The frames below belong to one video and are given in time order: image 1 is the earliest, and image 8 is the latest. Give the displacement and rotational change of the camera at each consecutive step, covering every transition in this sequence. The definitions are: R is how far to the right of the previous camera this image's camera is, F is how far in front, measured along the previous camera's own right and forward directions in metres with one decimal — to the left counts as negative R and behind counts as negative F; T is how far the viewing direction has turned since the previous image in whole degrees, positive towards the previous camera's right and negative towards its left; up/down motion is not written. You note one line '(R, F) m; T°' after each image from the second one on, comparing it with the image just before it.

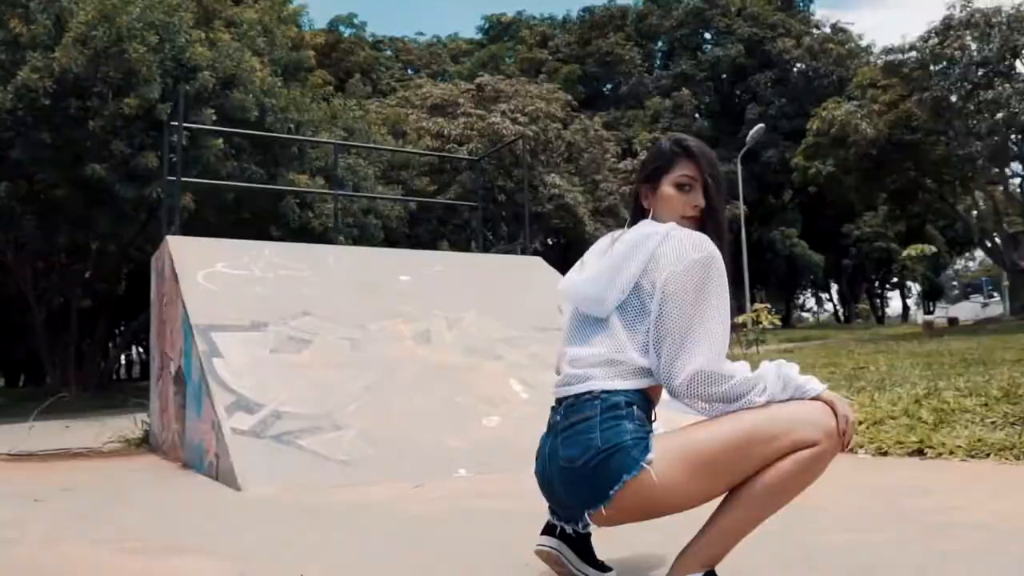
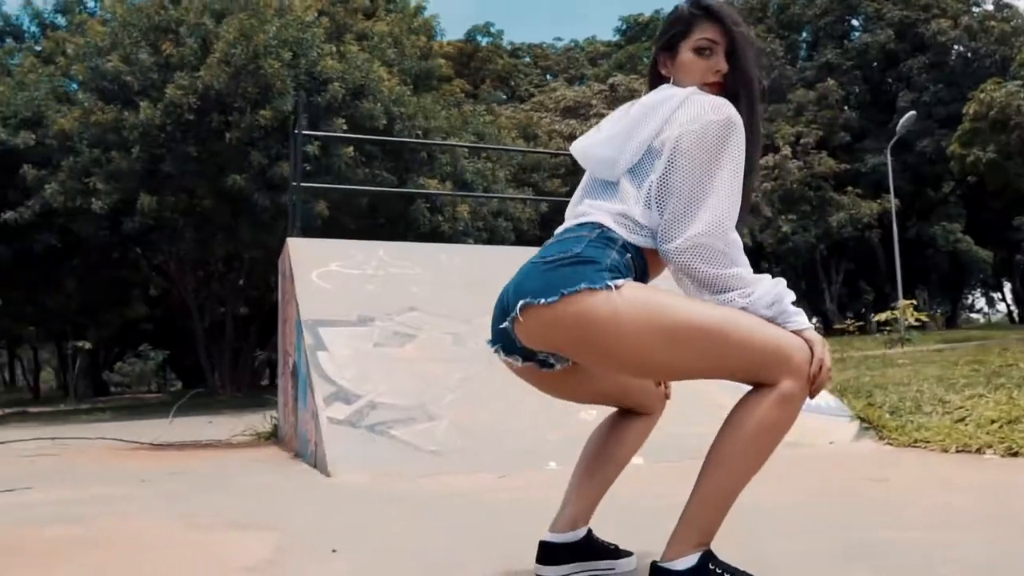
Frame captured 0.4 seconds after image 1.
(+0.3, +0.1) m; -10°
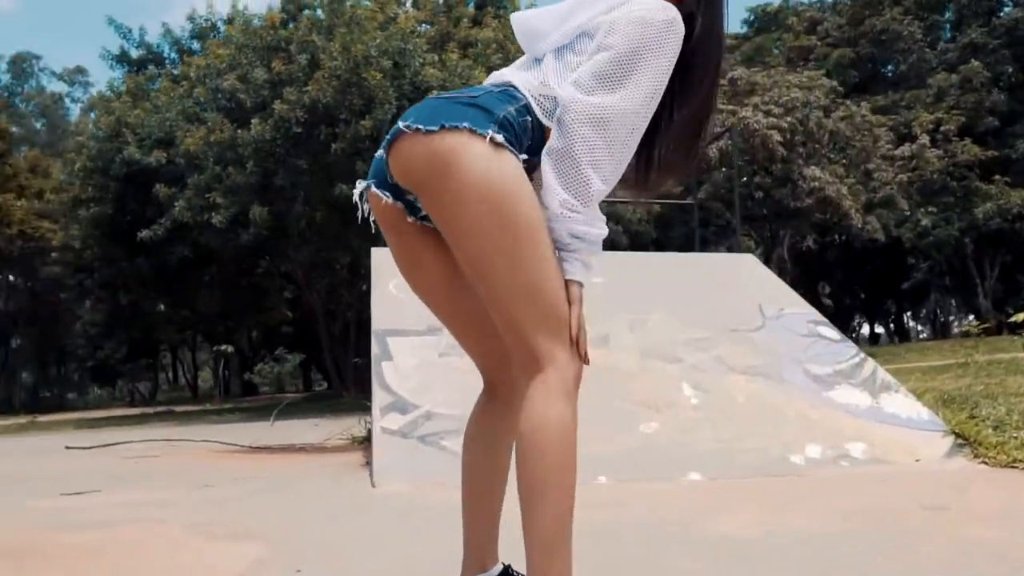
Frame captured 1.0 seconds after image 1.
(+0.5, +0.1) m; -9°
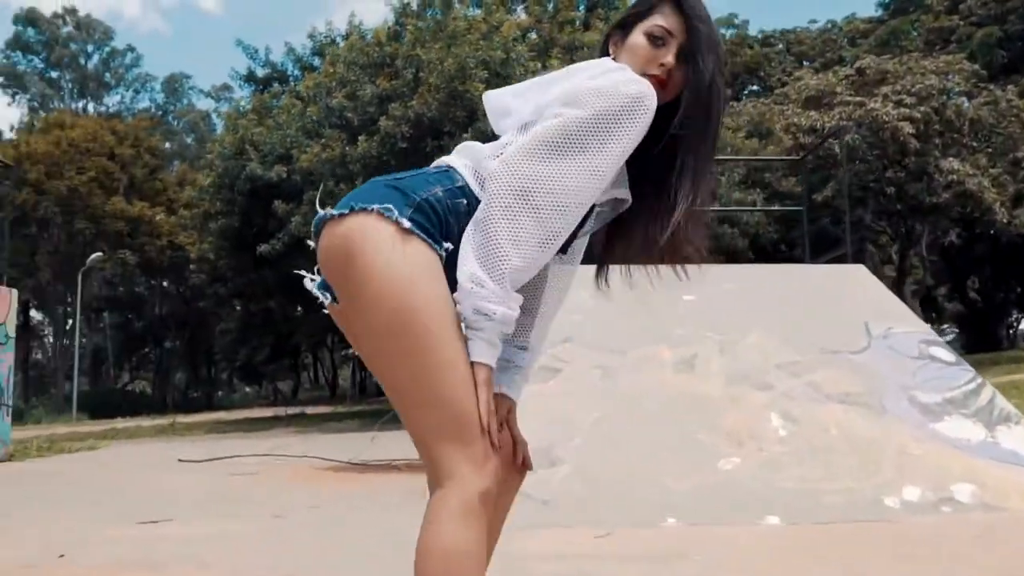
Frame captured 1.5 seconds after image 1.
(+0.4, +0.2) m; -8°
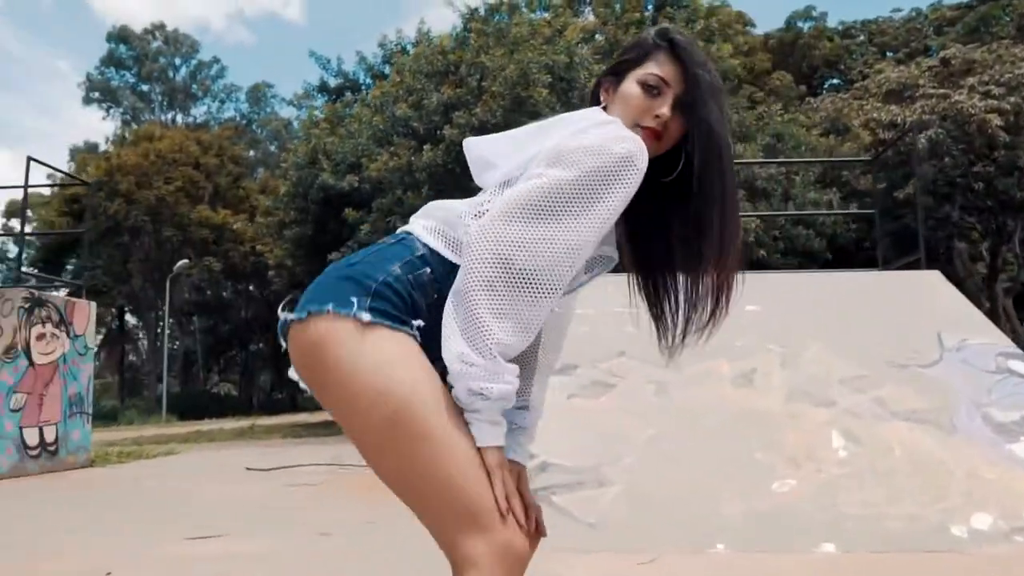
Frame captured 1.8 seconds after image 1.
(+0.2, +0.1) m; -5°
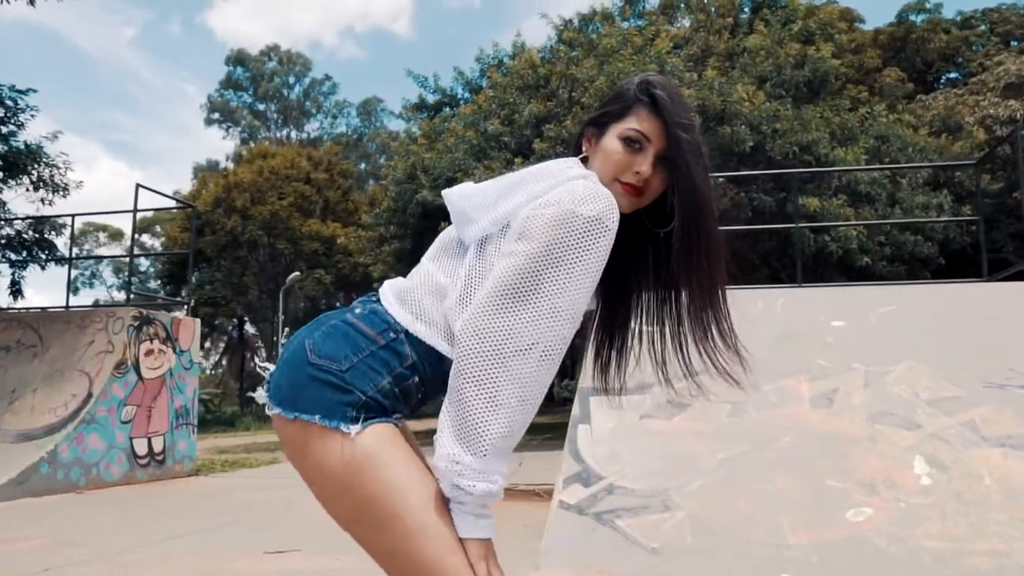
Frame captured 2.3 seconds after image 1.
(+0.2, 0.0) m; -7°
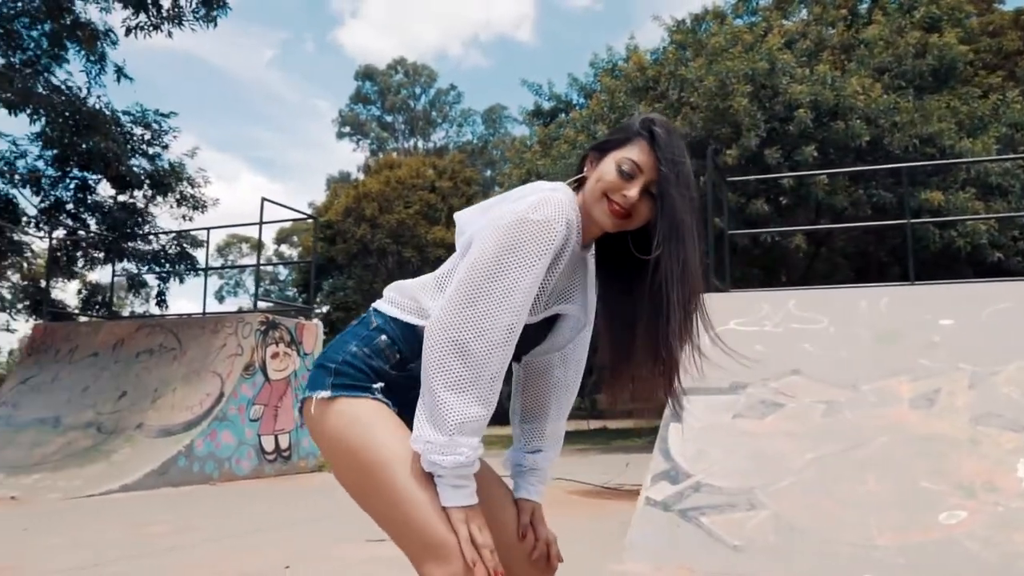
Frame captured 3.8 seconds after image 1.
(+0.2, -0.2) m; -8°
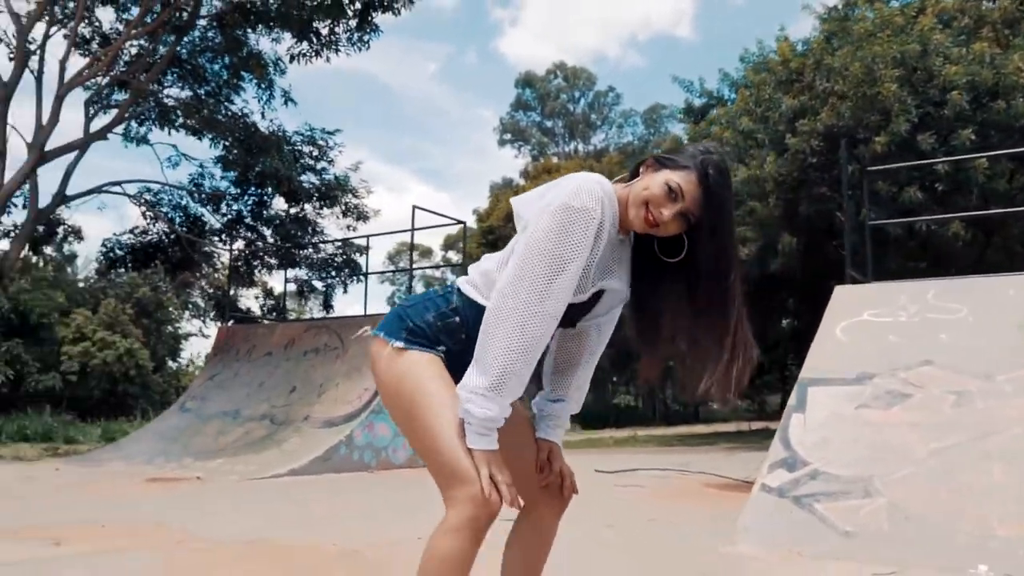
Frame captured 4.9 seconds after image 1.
(+0.3, -0.3) m; -11°
